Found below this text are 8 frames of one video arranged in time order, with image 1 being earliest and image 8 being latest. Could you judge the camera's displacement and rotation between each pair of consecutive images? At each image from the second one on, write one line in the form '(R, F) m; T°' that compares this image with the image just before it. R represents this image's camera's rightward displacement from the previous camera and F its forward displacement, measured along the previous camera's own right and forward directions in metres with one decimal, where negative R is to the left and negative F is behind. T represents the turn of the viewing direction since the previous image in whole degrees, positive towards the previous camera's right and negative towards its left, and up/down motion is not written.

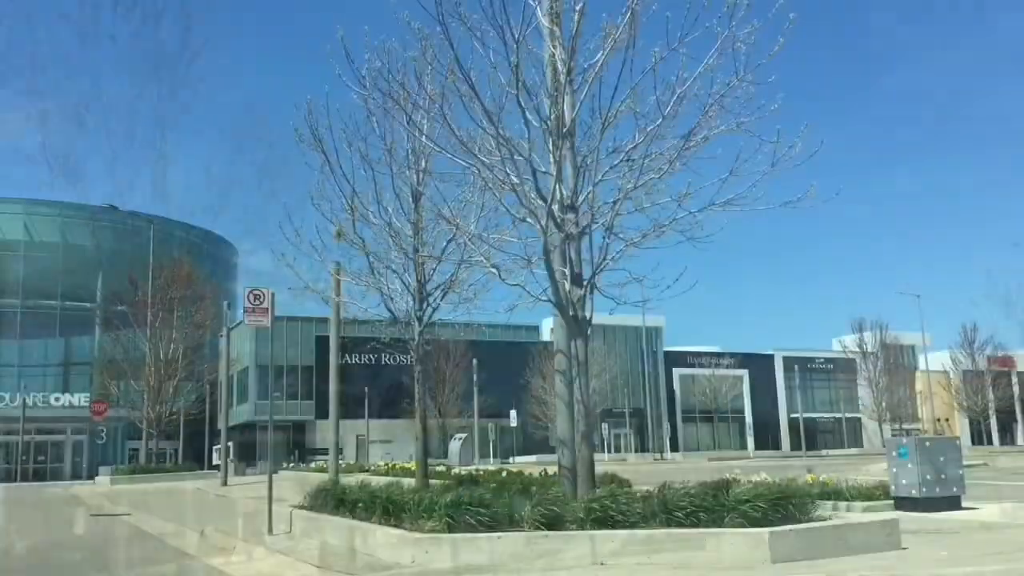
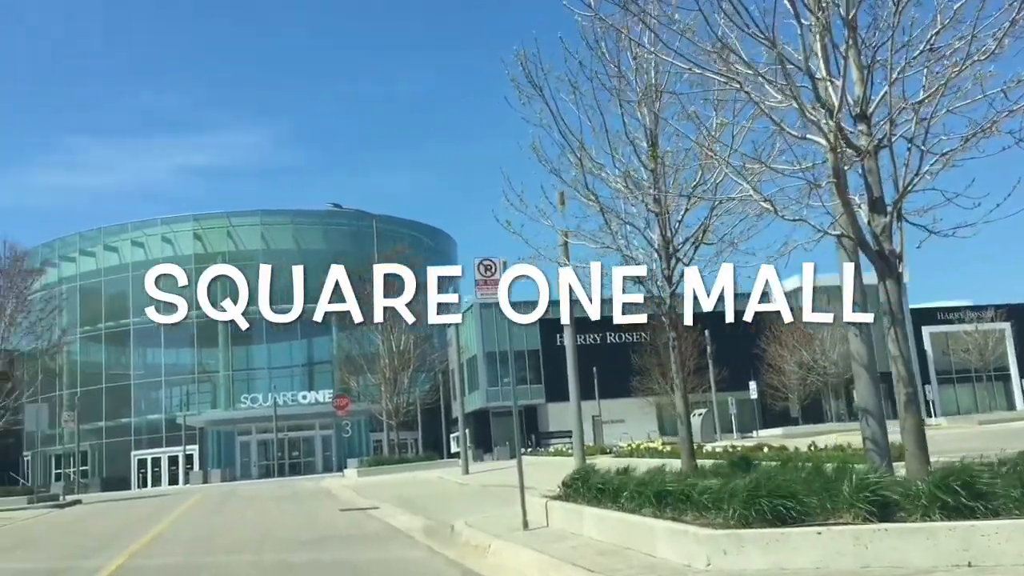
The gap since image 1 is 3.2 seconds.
(-0.7, +2.0) m; -13°
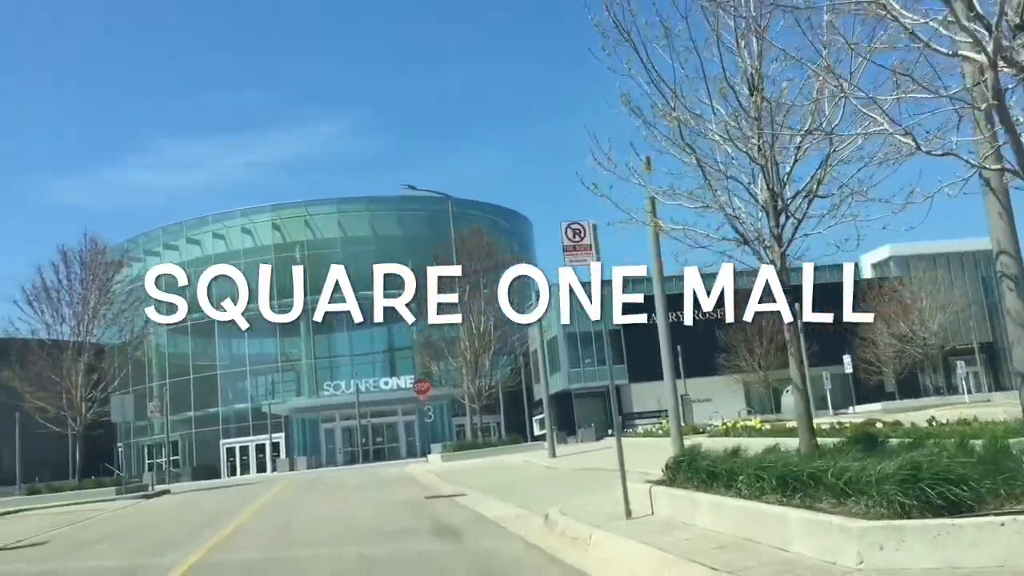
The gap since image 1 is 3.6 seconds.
(-0.2, +1.3) m; -5°
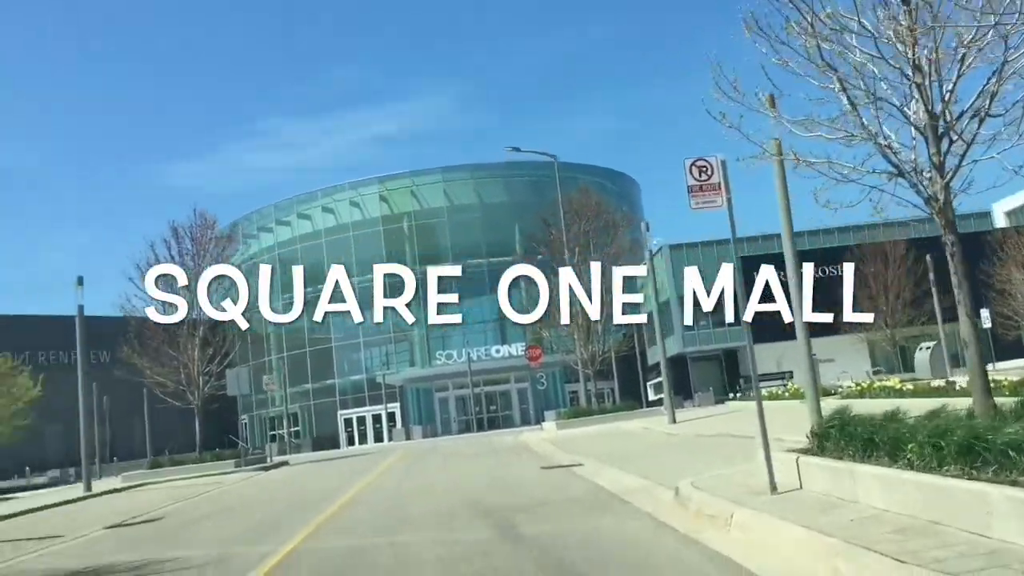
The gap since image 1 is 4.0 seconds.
(-0.1, +1.4) m; -6°
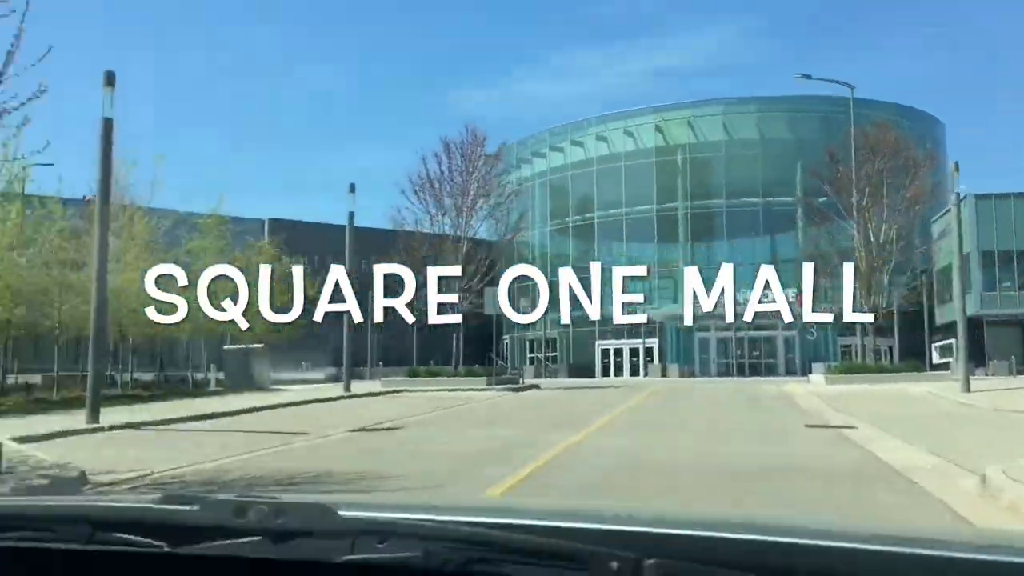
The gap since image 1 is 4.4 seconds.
(-0.1, +1.7) m; -15°
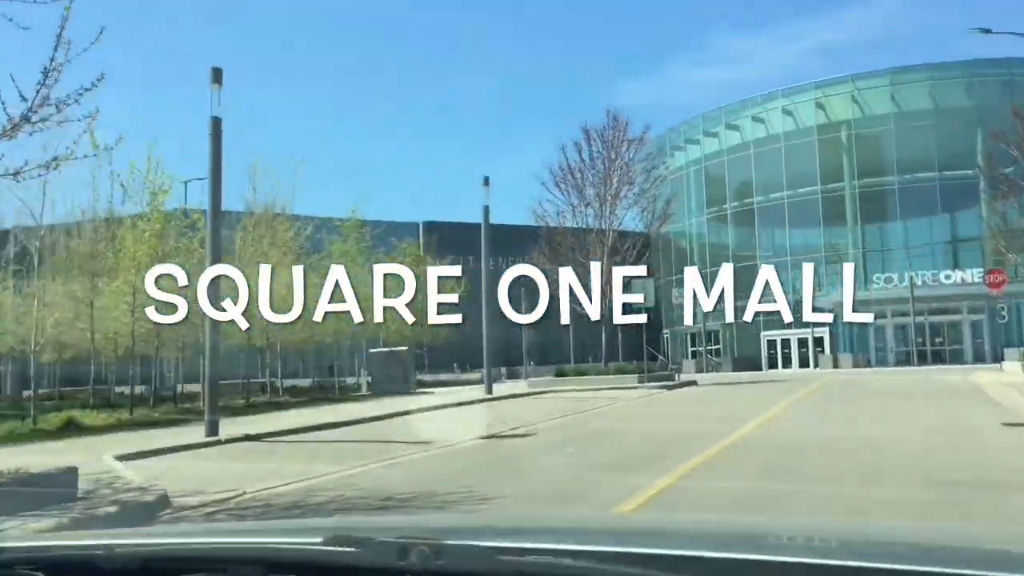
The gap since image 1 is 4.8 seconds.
(+0.5, +1.7) m; -9°
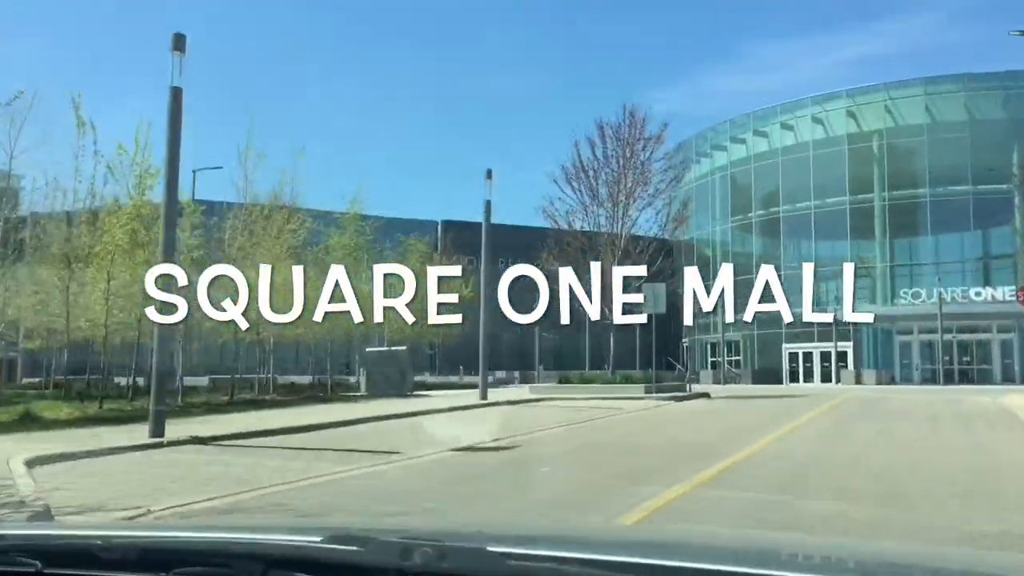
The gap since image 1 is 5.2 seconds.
(+0.7, +1.7) m; -1°
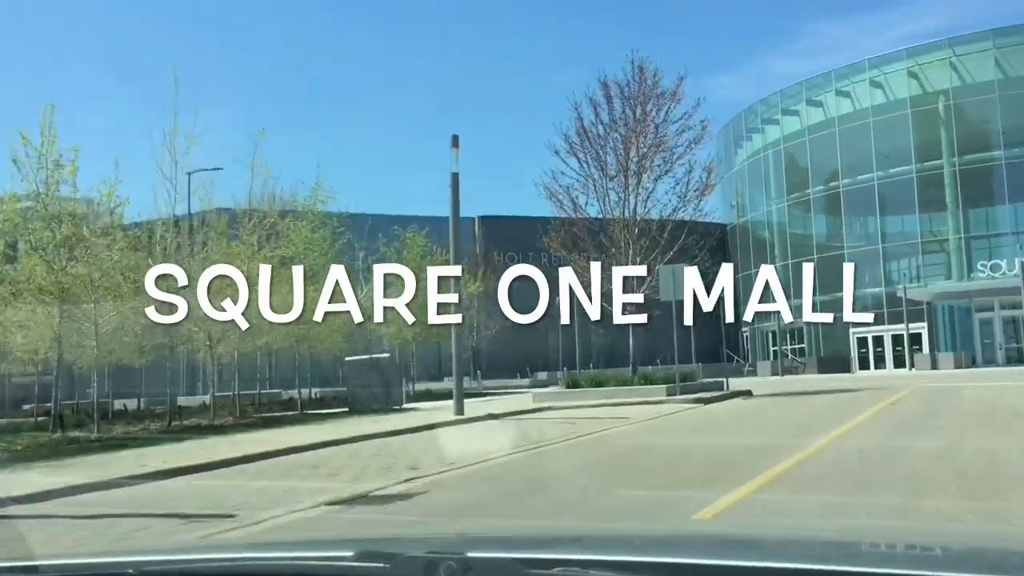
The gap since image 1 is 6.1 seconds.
(+2.0, +4.9) m; -4°
